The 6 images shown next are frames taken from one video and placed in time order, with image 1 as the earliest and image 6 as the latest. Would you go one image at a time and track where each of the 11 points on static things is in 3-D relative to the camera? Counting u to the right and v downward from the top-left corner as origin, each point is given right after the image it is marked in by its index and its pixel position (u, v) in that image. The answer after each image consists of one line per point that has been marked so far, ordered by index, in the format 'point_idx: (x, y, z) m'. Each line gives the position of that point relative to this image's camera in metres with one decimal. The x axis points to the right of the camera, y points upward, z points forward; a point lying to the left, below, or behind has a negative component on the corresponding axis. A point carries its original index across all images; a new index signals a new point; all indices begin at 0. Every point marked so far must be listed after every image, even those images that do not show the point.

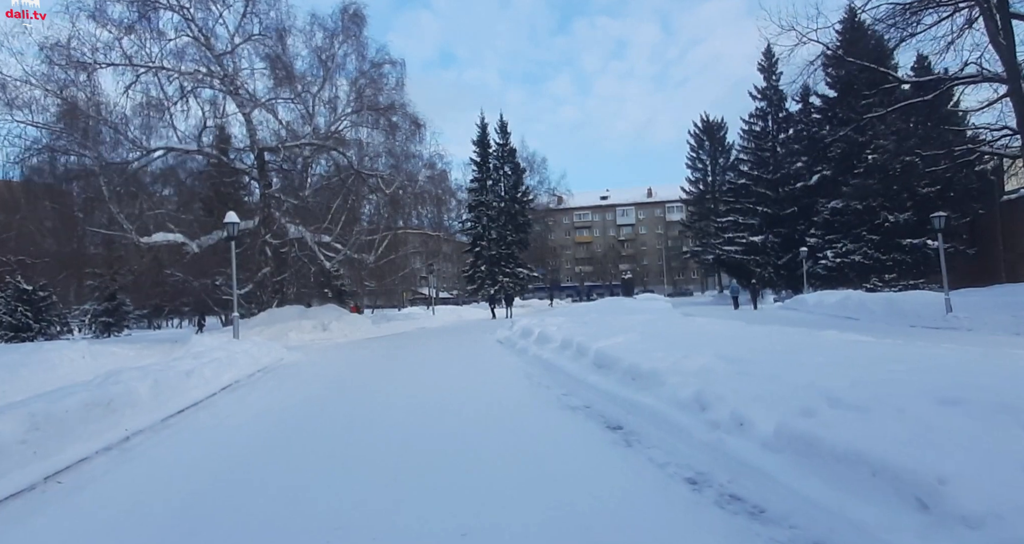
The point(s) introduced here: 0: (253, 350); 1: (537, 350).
0: (-5.5, -1.6, +12.1) m
1: (+0.5, -1.6, +12.2) m
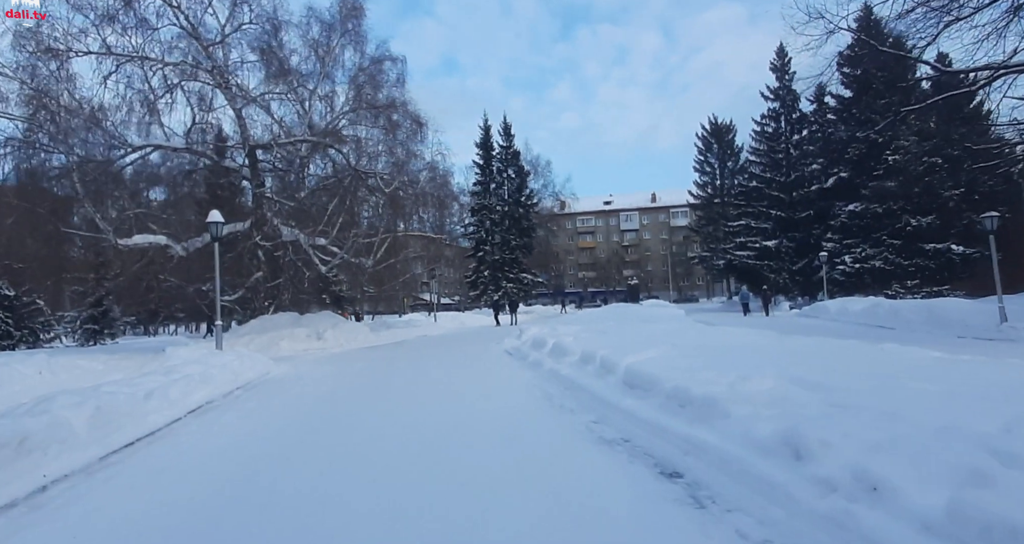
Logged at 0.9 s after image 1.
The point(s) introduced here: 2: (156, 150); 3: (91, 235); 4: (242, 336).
0: (-5.3, -1.7, +10.8) m
1: (+0.7, -1.7, +10.9) m
2: (-12.0, +4.1, +19.6) m
3: (-14.4, +1.3, +19.5) m
4: (-8.5, -2.0, +18.1) m
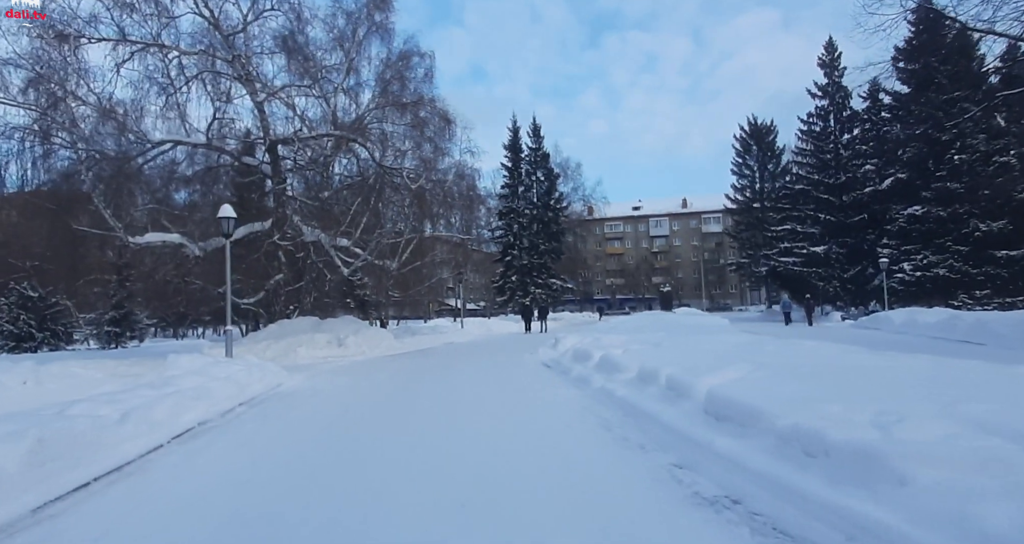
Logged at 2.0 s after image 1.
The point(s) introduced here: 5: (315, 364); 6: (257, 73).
0: (-4.6, -1.7, +9.6) m
1: (+1.4, -1.7, +9.4) m
2: (-10.9, +4.1, +18.7) m
3: (-13.3, +1.3, +18.7) m
4: (-7.5, -2.1, +17.0) m
5: (-5.3, -2.5, +15.5) m
6: (-8.3, +6.4, +18.4) m
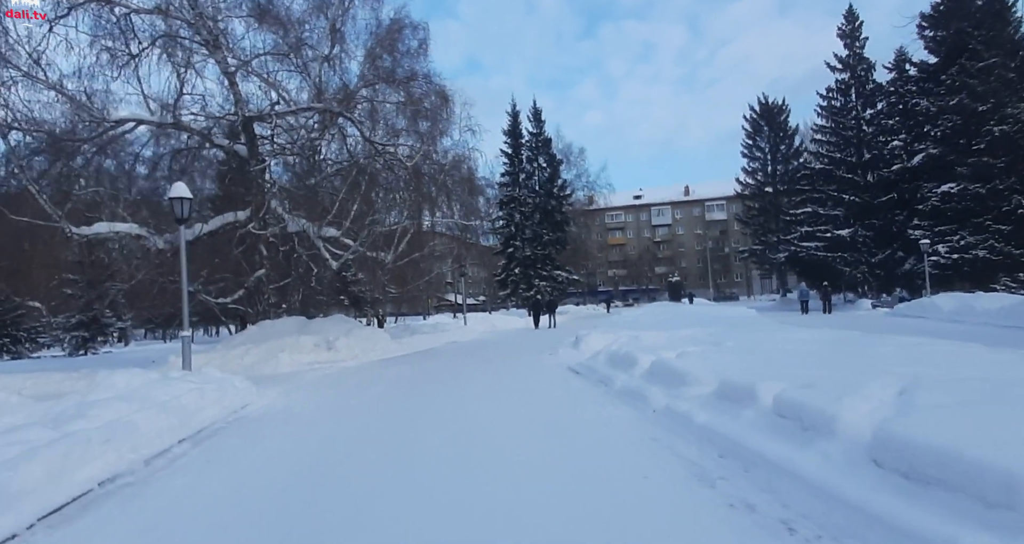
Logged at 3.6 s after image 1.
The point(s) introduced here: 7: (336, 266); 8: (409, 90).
0: (-4.2, -1.6, +7.4) m
1: (+1.8, -1.5, +7.2) m
2: (-10.6, +4.2, +16.4) m
3: (-13.0, +1.3, +16.4) m
4: (-7.1, -1.9, +14.8) m
5: (-5.0, -2.3, +13.3) m
6: (-8.1, +6.5, +16.1) m
7: (-6.0, +0.2, +19.6) m
8: (-3.5, +6.3, +19.6) m
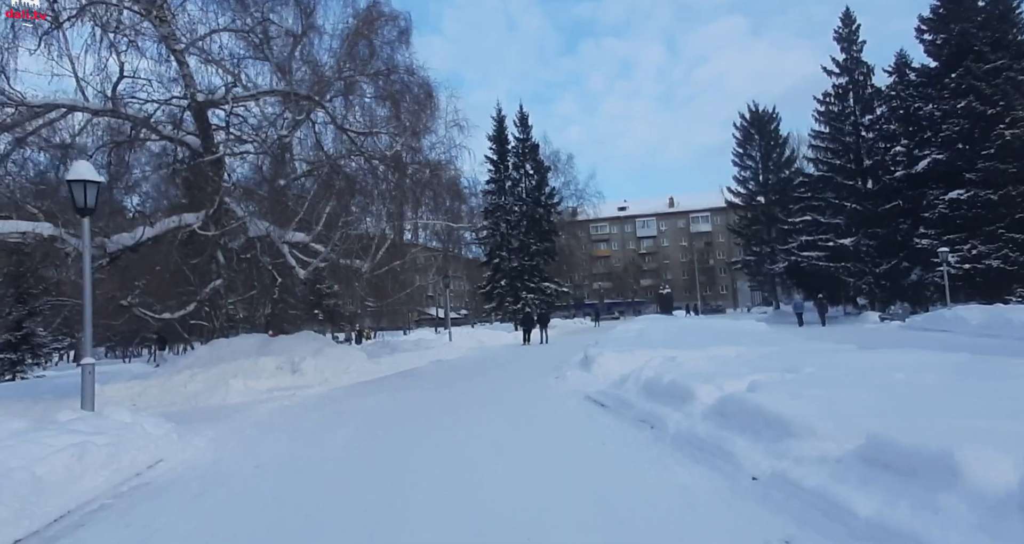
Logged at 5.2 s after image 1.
0: (-4.0, -1.6, +5.1) m
1: (+2.0, -1.5, +5.1) m
2: (-10.8, +3.9, +14.0) m
3: (-13.1, +1.0, +13.9) m
4: (-7.2, -2.1, +12.4) m
5: (-5.0, -2.5, +11.0) m
6: (-8.2, +6.3, +13.8) m
7: (-6.2, -0.1, +17.2) m
8: (-3.8, +5.9, +17.5) m
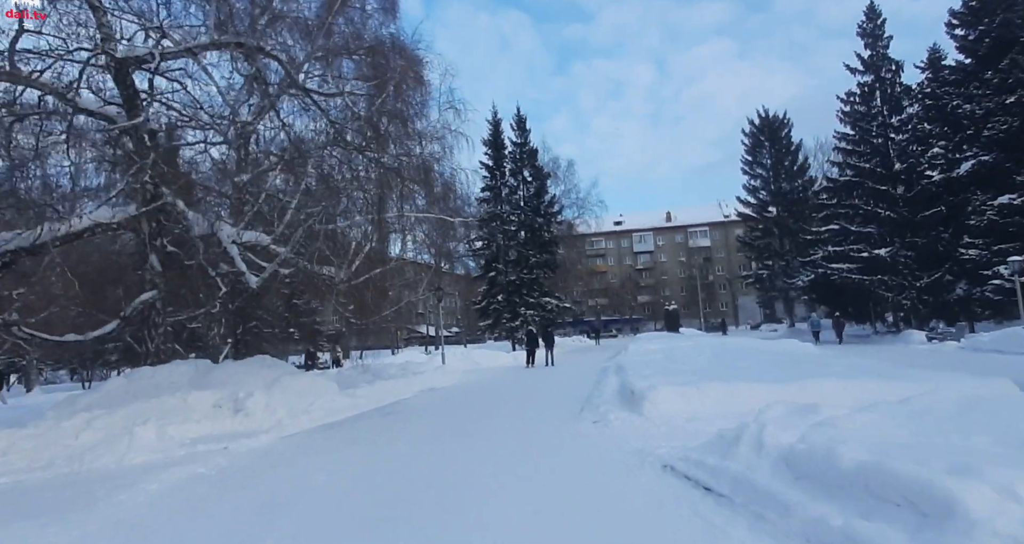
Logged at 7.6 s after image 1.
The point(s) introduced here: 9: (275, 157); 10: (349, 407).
0: (-3.6, -1.5, +1.7) m
1: (+2.4, -1.4, +1.9) m
2: (-10.5, +3.8, +10.6) m
3: (-12.9, +0.9, +10.4) m
4: (-6.9, -2.2, +8.9) m
5: (-4.7, -2.6, +7.6) m
6: (-7.9, +6.2, +10.6) m
7: (-6.0, -0.3, +13.8) m
8: (-3.5, +5.7, +14.4) m
9: (-6.0, +3.1, +14.0) m
10: (-3.8, -3.1, +13.2) m
